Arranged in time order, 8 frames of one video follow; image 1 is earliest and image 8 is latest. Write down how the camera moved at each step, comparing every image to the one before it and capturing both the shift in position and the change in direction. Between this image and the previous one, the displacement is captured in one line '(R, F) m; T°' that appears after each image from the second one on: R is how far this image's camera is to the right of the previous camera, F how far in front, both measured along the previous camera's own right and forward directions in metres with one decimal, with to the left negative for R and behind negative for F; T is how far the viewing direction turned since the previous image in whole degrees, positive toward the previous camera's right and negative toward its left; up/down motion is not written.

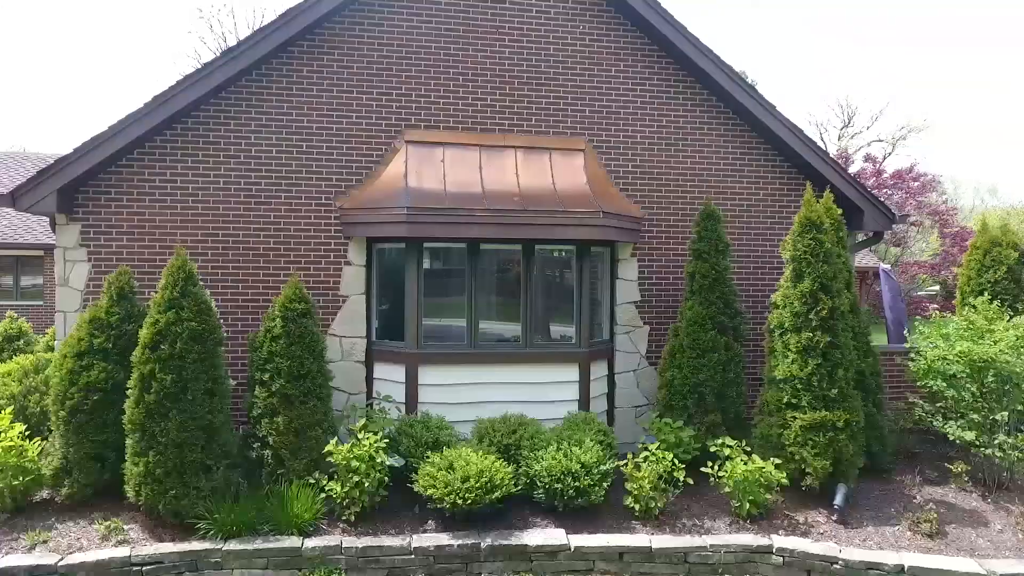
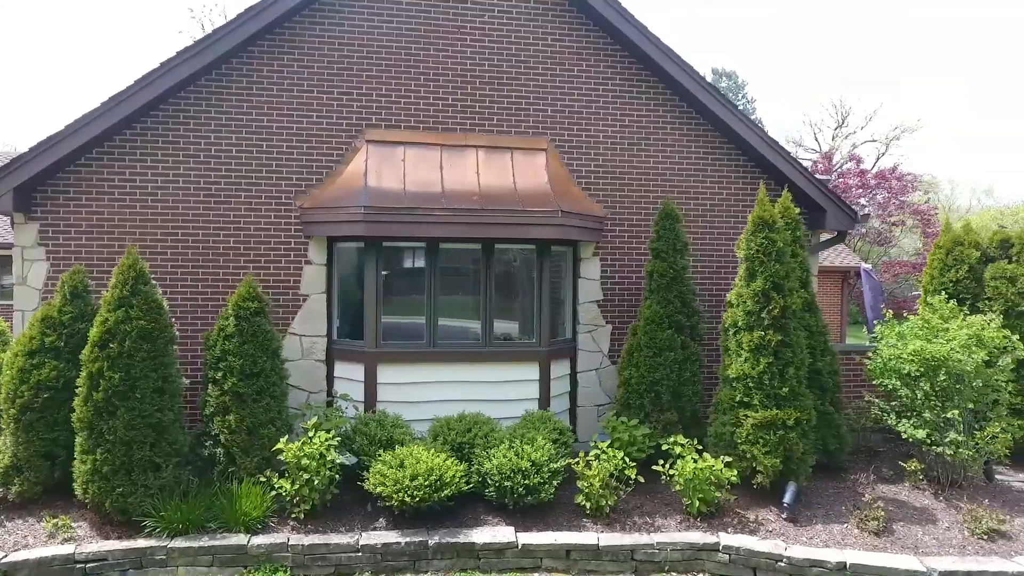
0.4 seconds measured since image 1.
(+0.3, 0.0) m; 0°
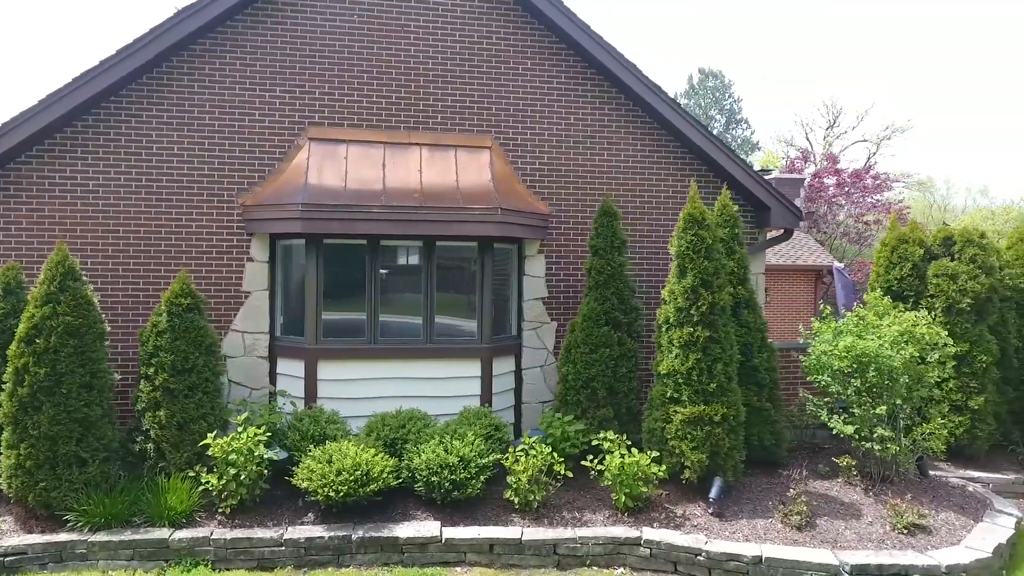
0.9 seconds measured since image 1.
(+0.5, 0.0) m; 0°
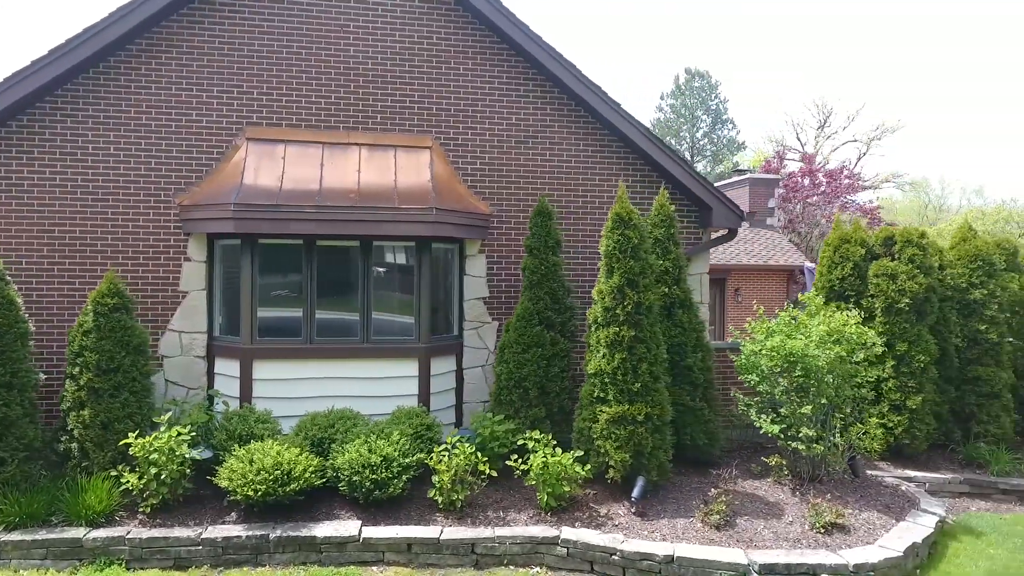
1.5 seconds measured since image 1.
(+0.5, 0.0) m; 0°
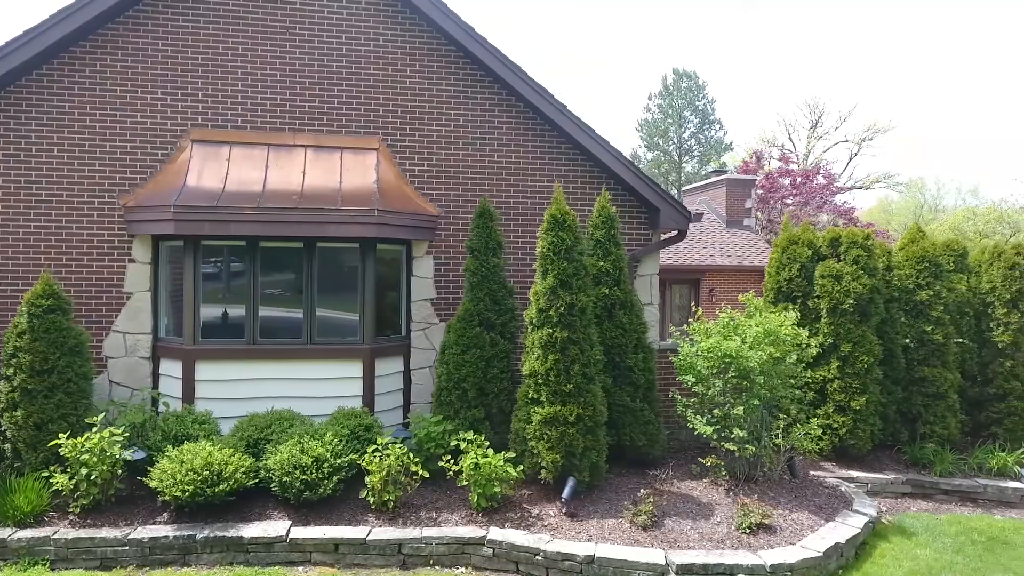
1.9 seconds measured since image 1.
(+0.4, 0.0) m; 0°
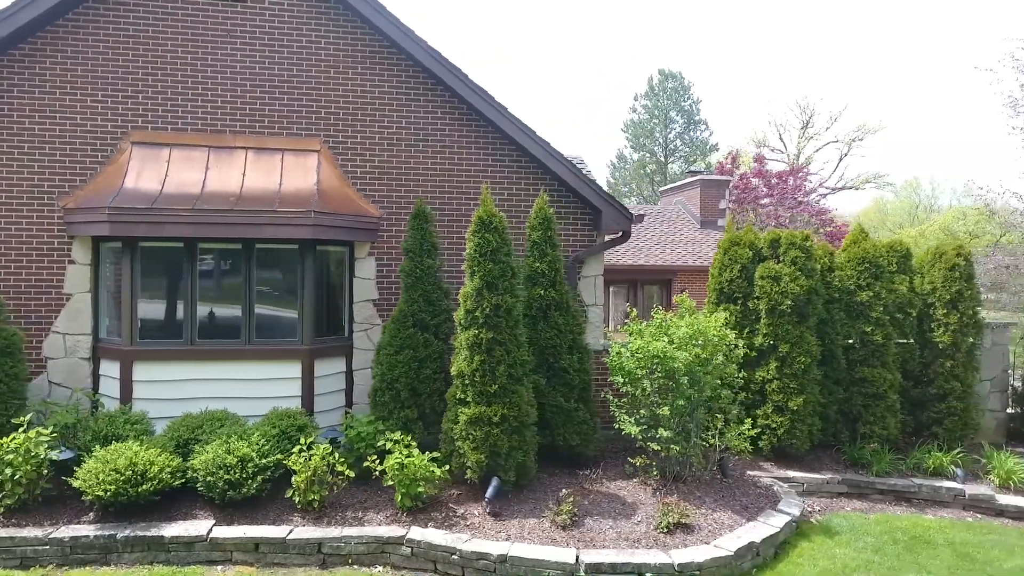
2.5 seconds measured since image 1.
(+0.5, 0.0) m; 0°
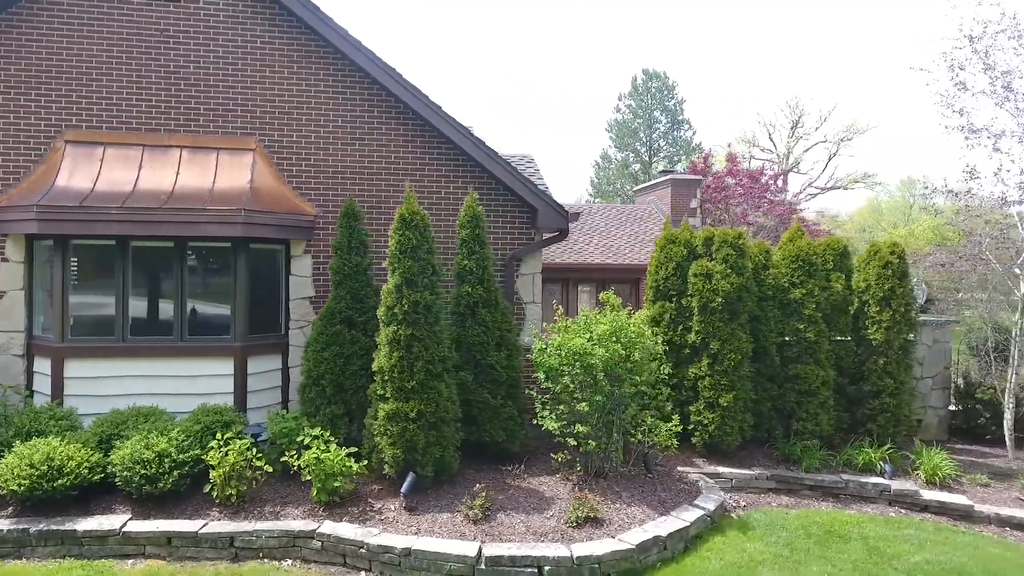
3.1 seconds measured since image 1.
(+0.5, -0.1) m; 0°
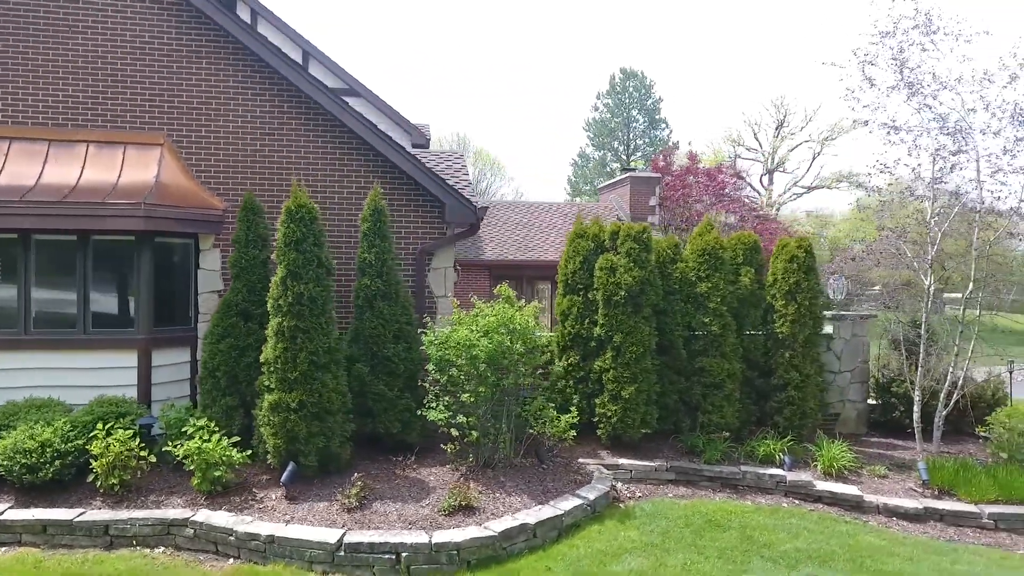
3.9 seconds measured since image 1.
(+0.8, -0.1) m; 0°
